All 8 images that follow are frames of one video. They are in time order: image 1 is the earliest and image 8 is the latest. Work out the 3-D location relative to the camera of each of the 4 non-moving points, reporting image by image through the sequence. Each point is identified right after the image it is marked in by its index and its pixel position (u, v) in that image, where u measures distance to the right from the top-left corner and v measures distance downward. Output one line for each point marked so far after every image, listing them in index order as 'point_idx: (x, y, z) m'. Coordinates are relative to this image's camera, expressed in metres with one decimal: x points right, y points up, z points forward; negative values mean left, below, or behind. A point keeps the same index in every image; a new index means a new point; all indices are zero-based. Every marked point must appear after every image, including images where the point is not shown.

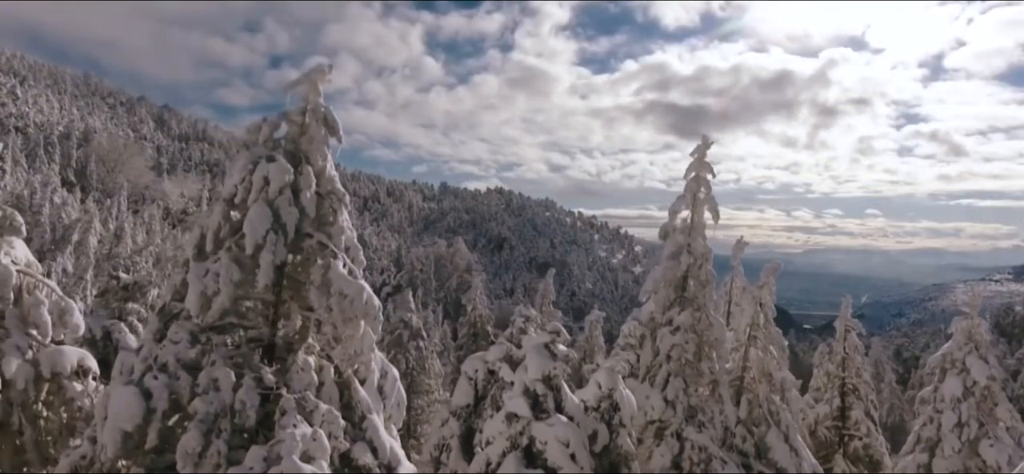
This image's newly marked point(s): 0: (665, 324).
0: (+2.3, -1.3, +10.0) m
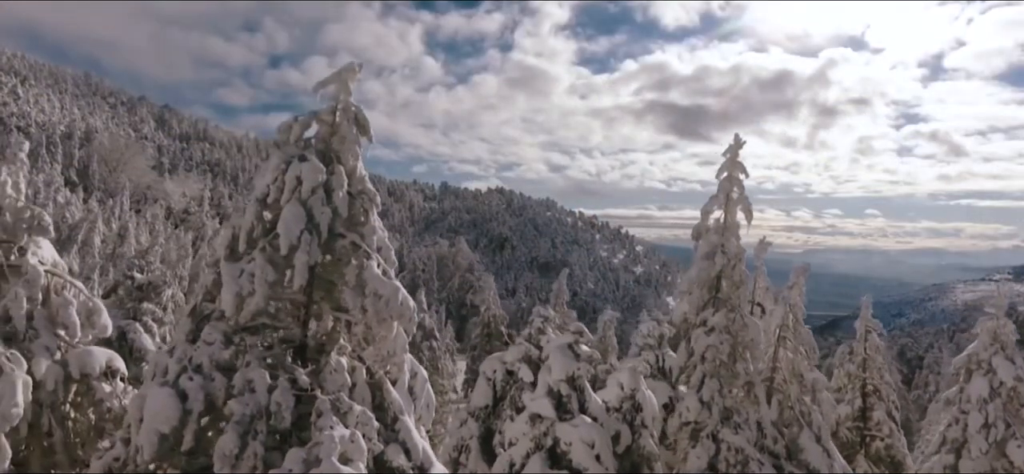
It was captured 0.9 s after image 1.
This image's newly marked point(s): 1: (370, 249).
0: (+2.7, -1.3, +10.0) m
1: (-1.9, -0.2, +9.4) m
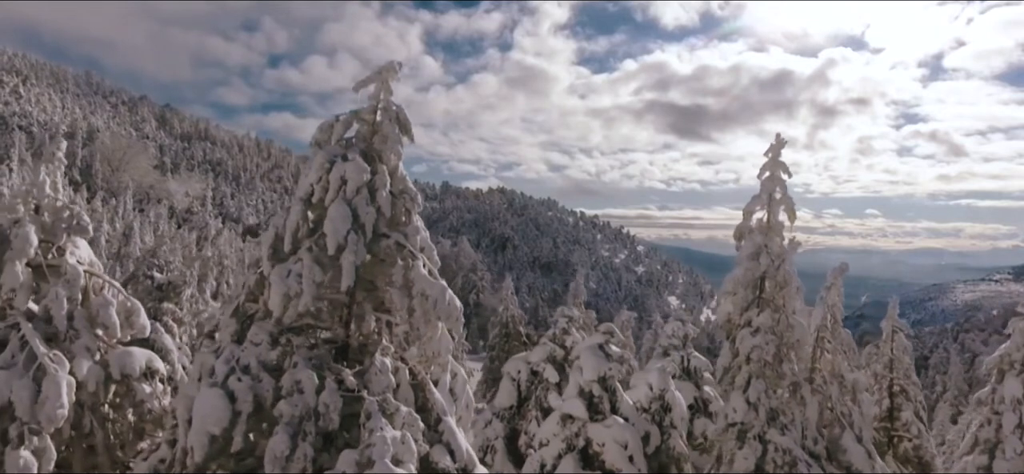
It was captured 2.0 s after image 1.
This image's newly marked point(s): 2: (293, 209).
0: (+3.4, -1.3, +9.9) m
1: (-1.3, -0.2, +9.4) m
2: (-2.9, +0.4, +9.2) m
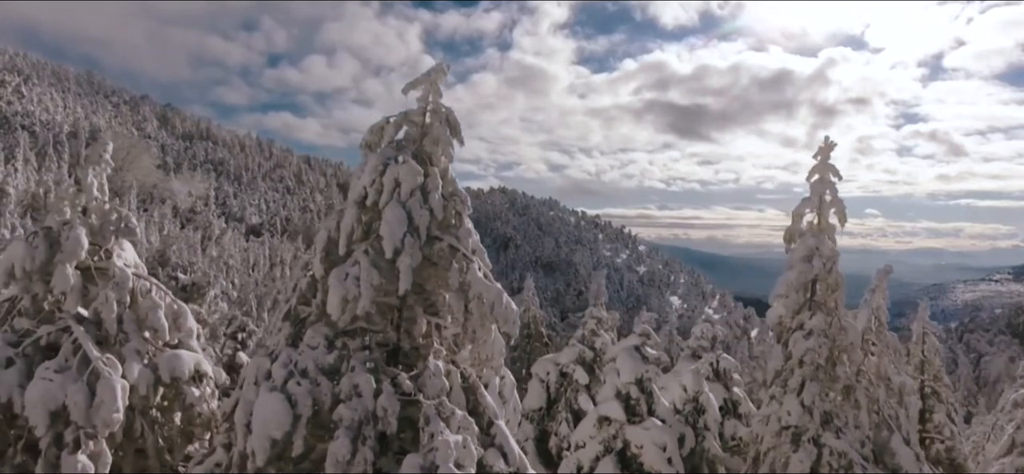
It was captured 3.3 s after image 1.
0: (+4.1, -1.3, +9.9) m
1: (-0.6, -0.2, +9.4) m
2: (-2.2, +0.3, +9.2) m
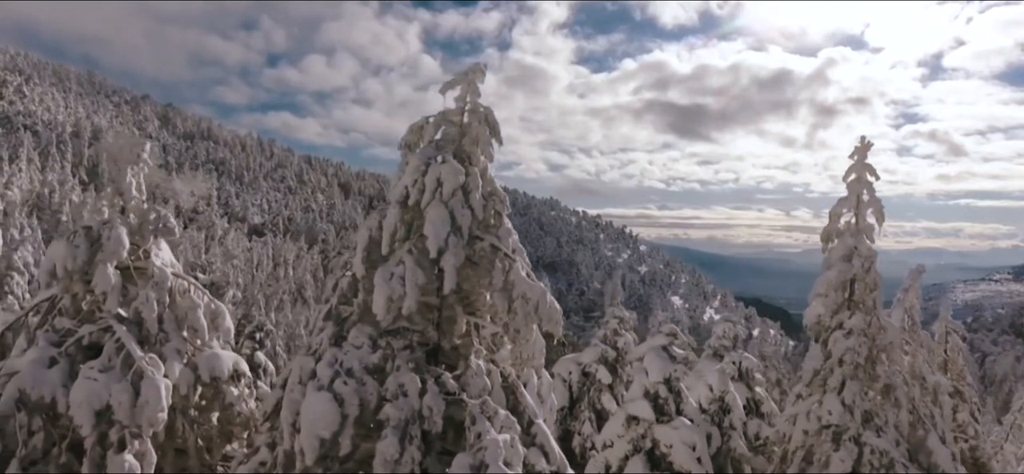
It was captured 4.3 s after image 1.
0: (+4.7, -1.3, +9.9) m
1: (0.0, -0.2, +9.4) m
2: (-1.6, +0.4, +9.2) m
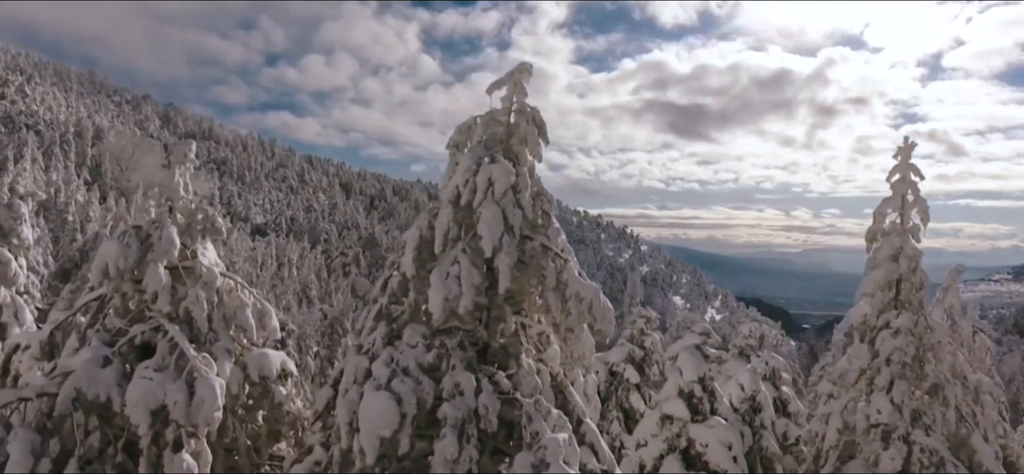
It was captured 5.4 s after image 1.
0: (+5.4, -1.3, +10.0) m
1: (+0.7, -0.2, +9.4) m
2: (-0.9, +0.4, +9.2) m
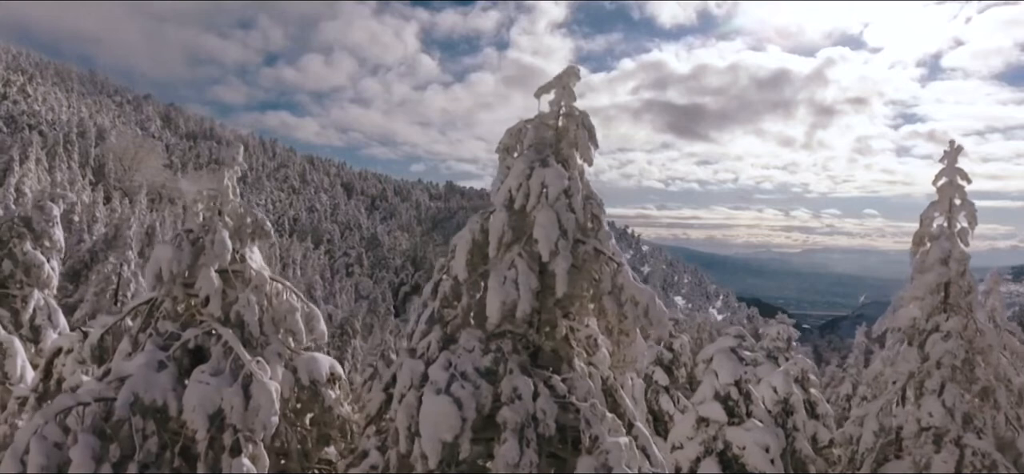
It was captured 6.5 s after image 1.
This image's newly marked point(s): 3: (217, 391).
0: (+6.1, -1.4, +10.0) m
1: (+1.4, -0.3, +9.4) m
2: (-0.2, +0.3, +9.2) m
3: (-3.8, -2.0, +8.7) m
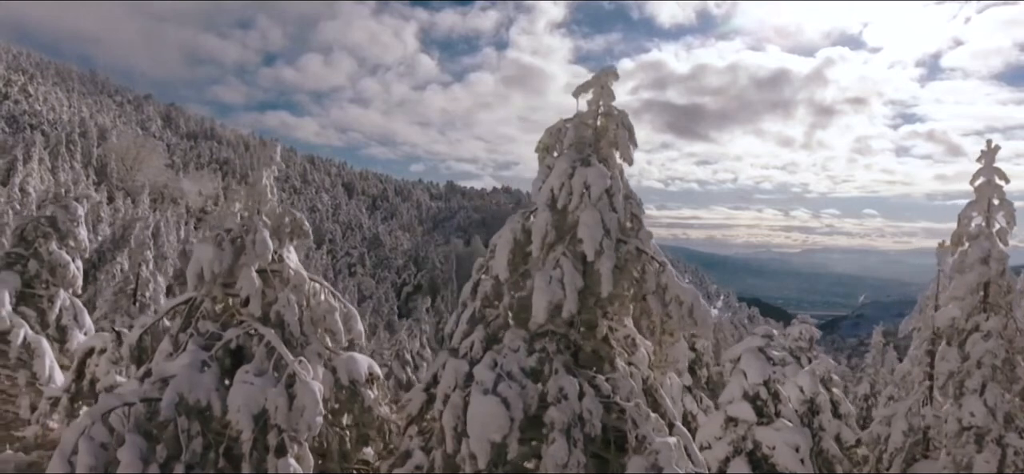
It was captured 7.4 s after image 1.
0: (+6.7, -1.4, +10.0) m
1: (+2.0, -0.2, +9.4) m
2: (+0.3, +0.3, +9.2) m
3: (-3.2, -2.0, +8.7) m
